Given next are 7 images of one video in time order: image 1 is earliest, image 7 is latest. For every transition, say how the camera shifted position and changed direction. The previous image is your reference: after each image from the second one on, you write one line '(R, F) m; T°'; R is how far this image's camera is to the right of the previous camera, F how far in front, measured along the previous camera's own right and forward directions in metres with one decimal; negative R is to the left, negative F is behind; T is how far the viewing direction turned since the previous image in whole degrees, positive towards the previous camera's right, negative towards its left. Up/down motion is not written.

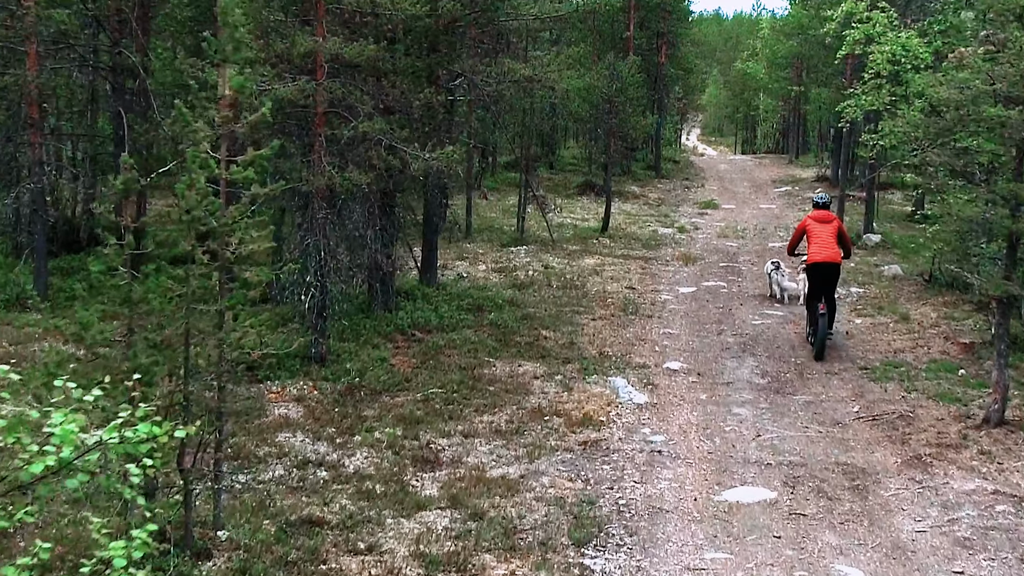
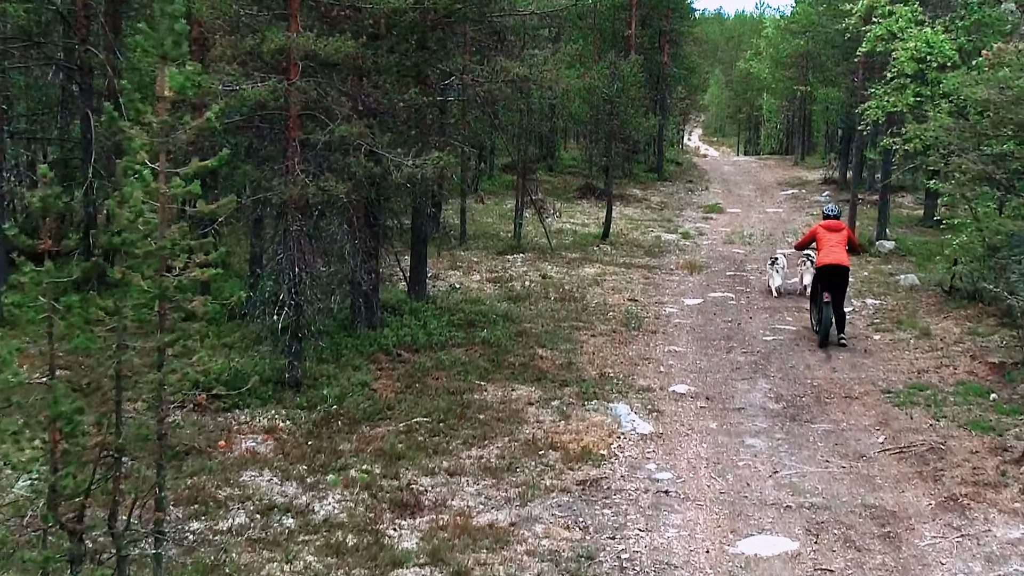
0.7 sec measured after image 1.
(+0.1, +1.0) m; 0°
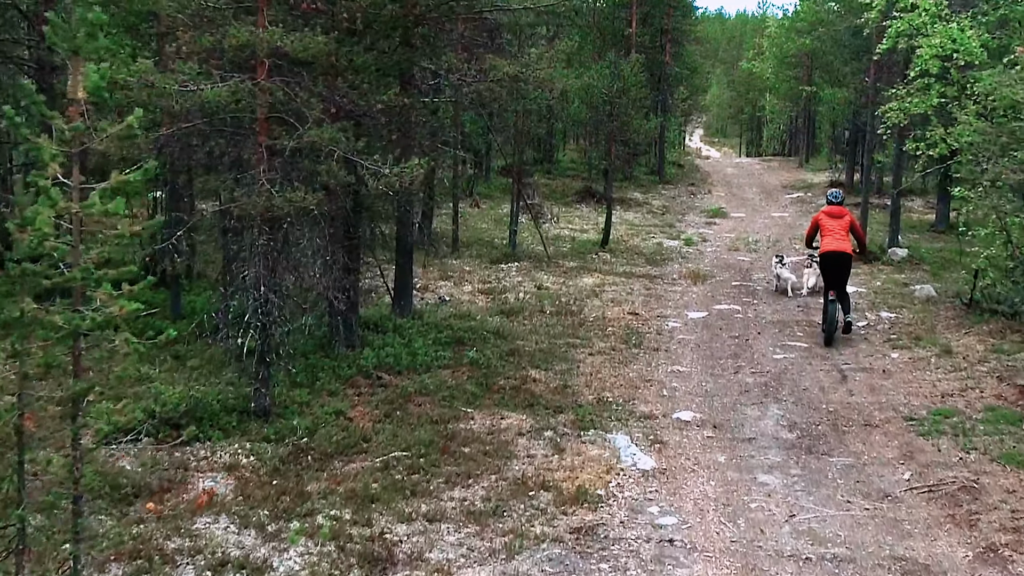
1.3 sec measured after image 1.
(+0.1, +0.9) m; 0°
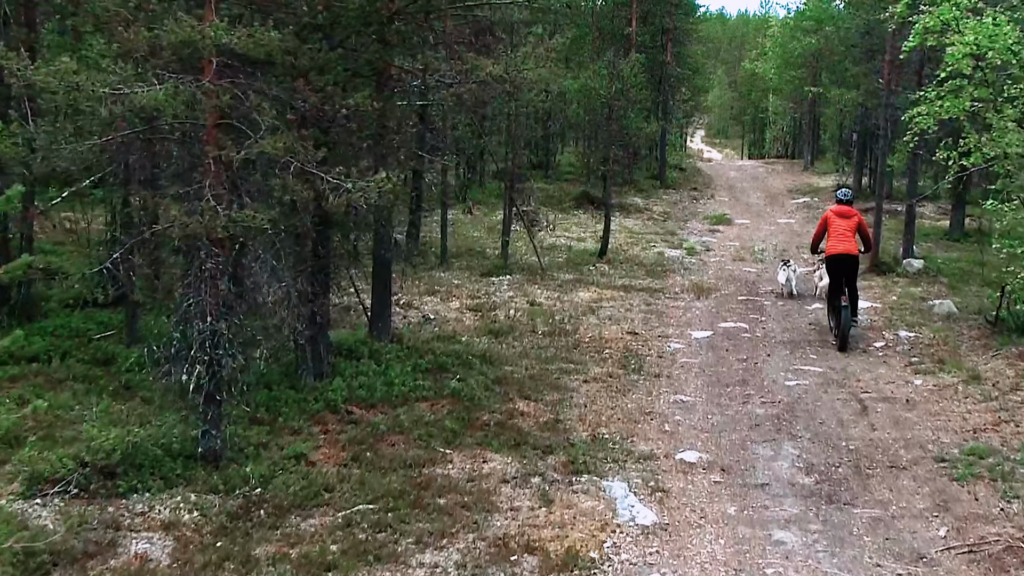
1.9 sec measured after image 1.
(+0.1, +1.1) m; 0°
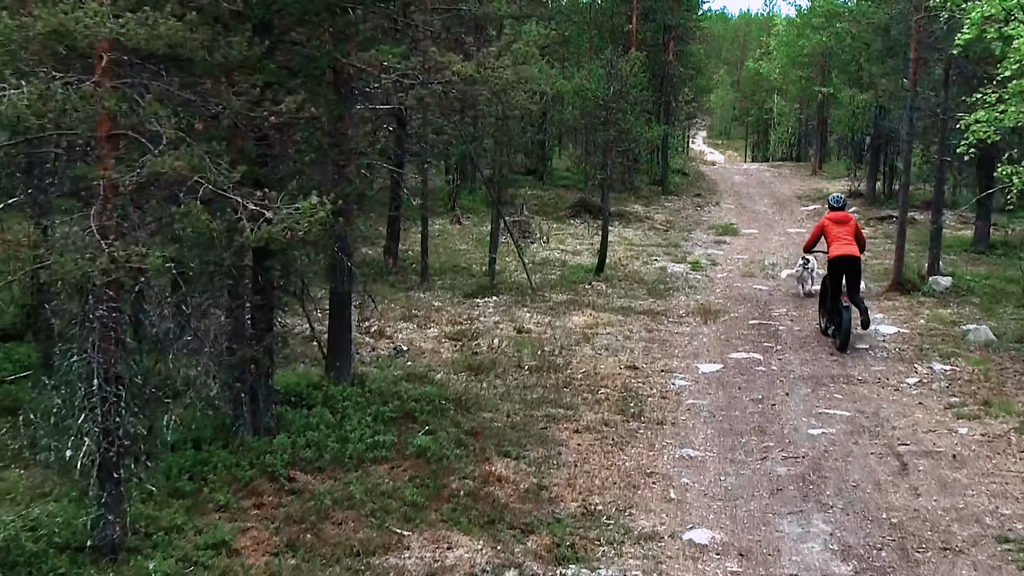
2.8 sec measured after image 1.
(+0.1, +1.7) m; 0°
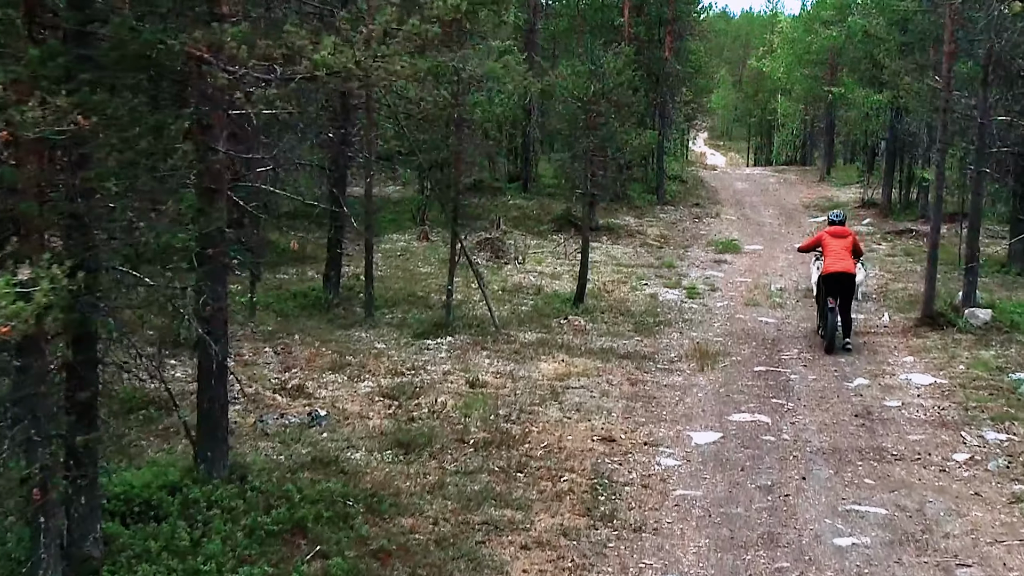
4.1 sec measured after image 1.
(+0.4, +2.5) m; 0°
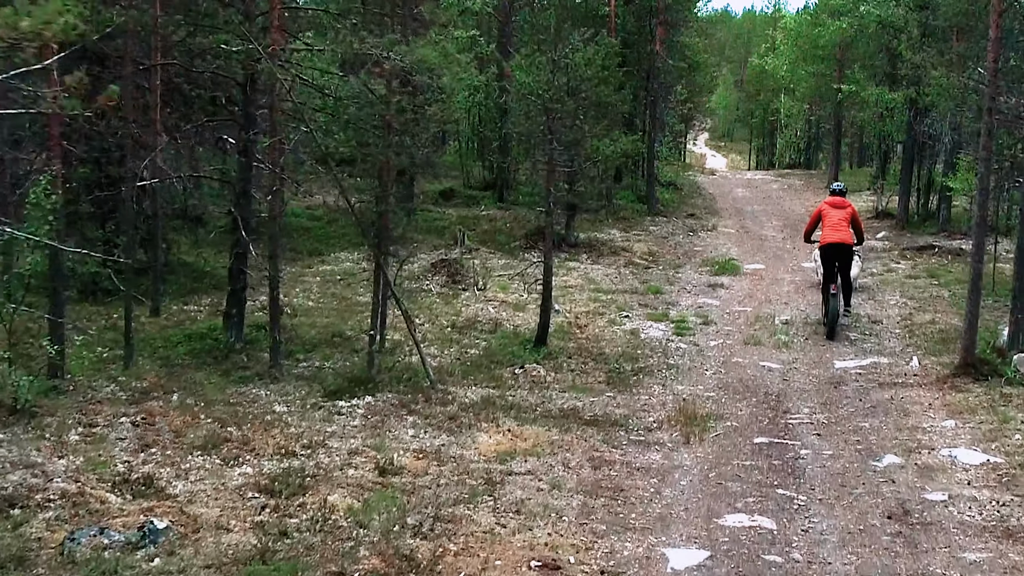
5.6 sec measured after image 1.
(+0.4, +2.7) m; 0°
